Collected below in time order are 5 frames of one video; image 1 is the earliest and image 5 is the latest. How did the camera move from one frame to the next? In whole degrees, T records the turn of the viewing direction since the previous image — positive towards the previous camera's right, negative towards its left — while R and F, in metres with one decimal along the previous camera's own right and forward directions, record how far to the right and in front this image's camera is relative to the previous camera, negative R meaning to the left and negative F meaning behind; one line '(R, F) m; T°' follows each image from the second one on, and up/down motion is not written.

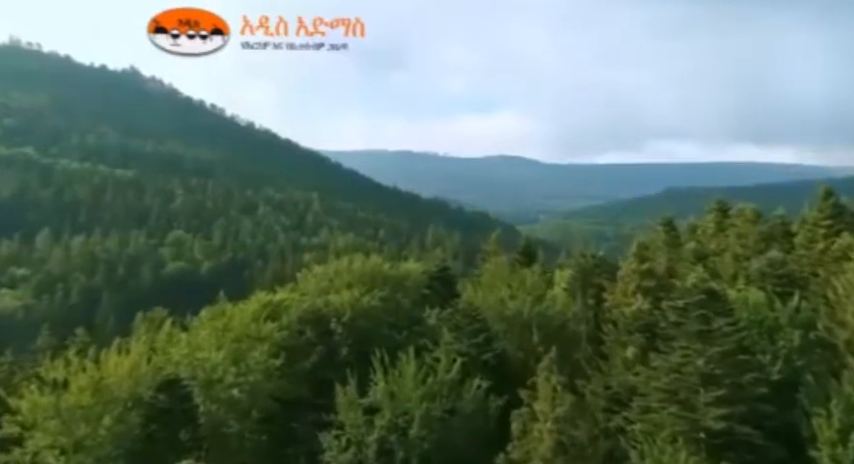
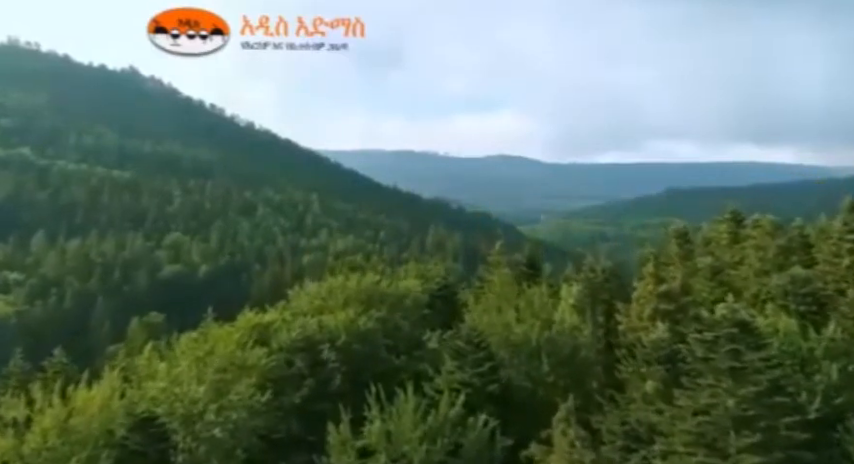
(0.0, +1.6) m; 0°
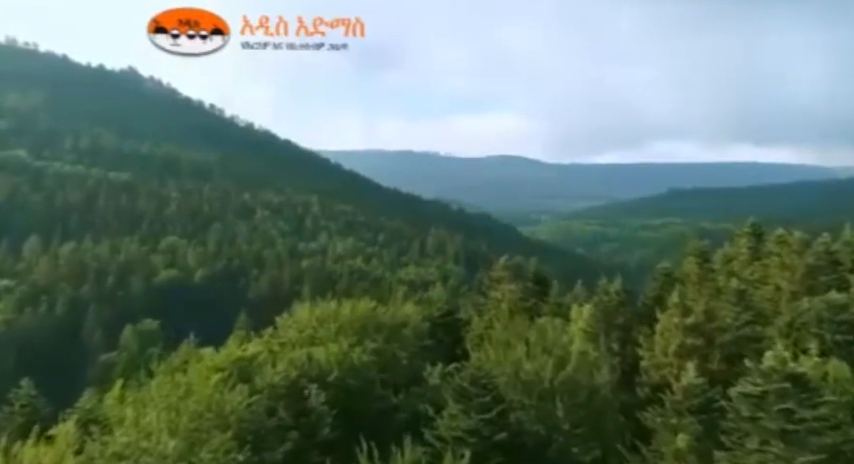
(0.0, +2.1) m; 0°
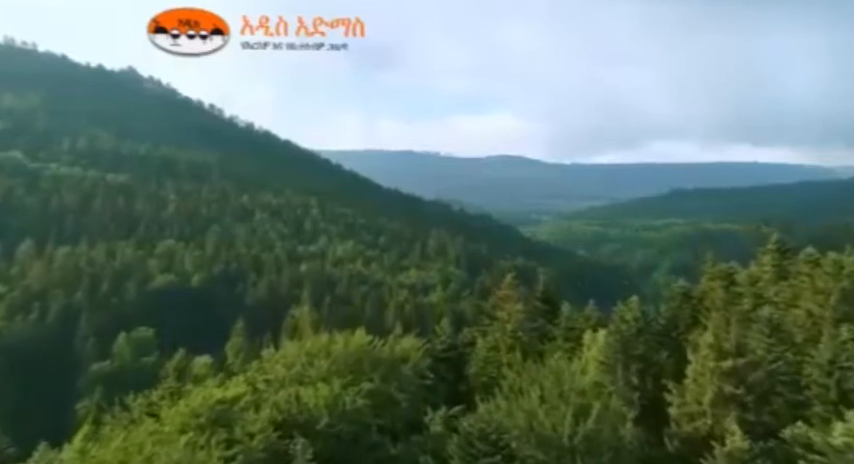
(0.0, +2.1) m; 0°
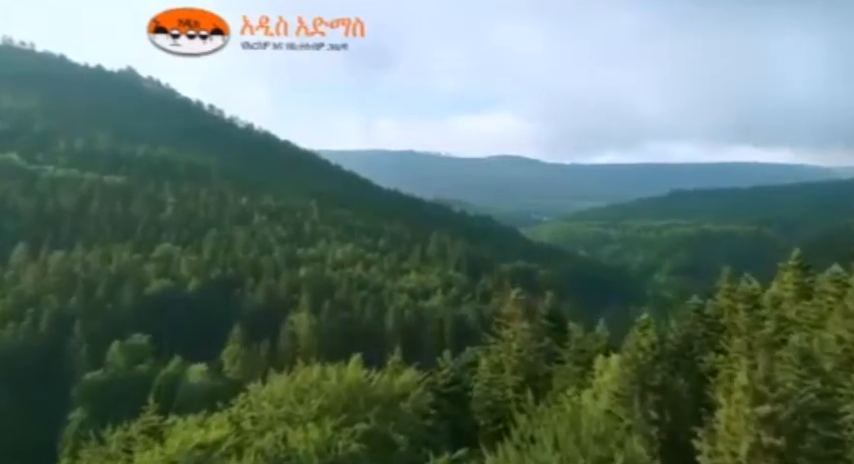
(0.0, +1.7) m; 0°
